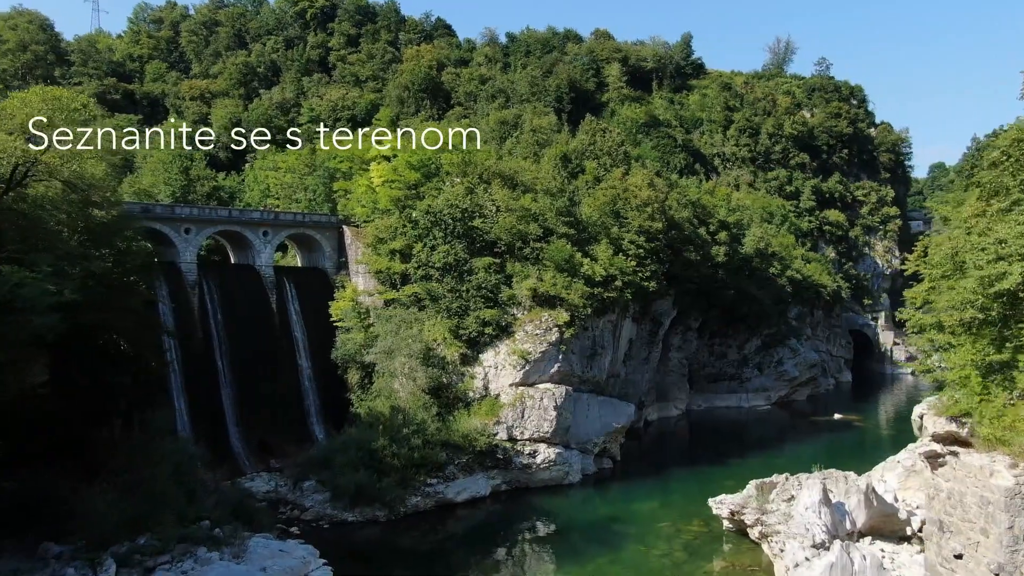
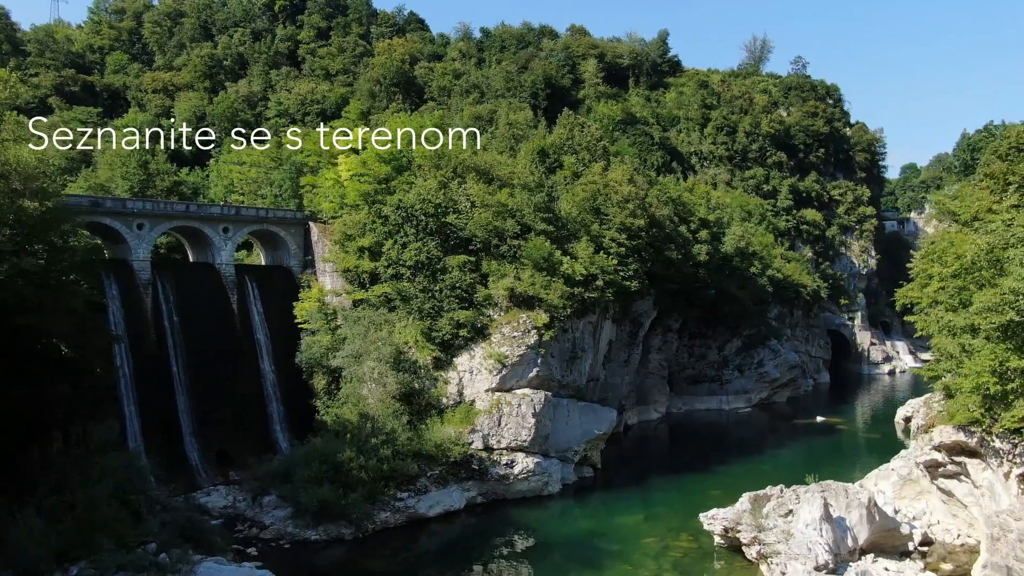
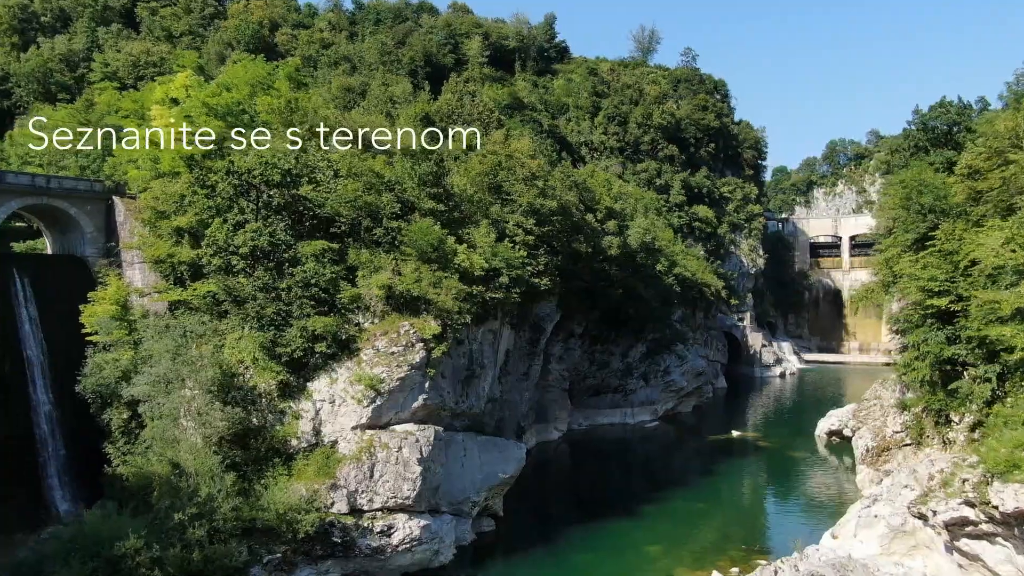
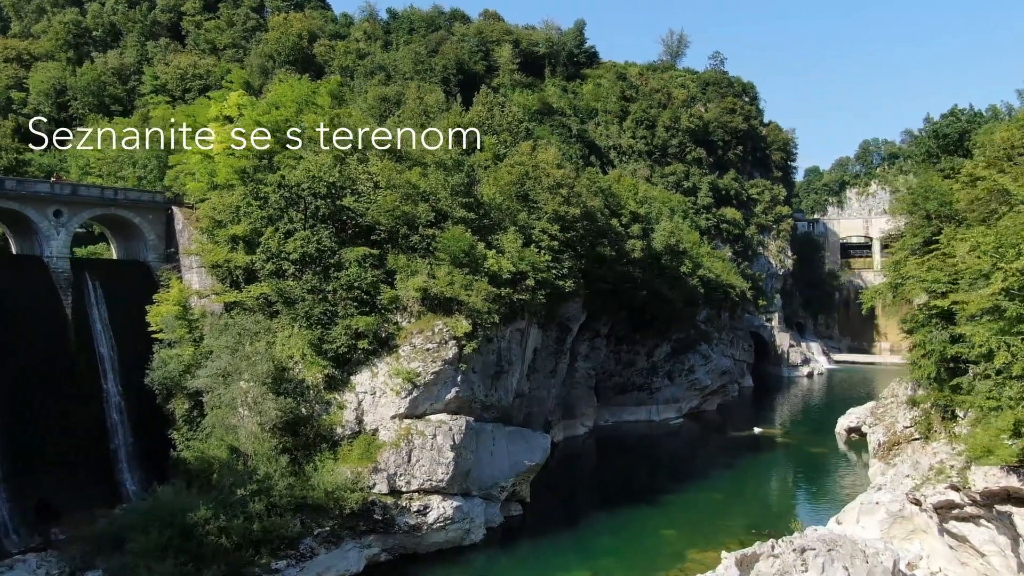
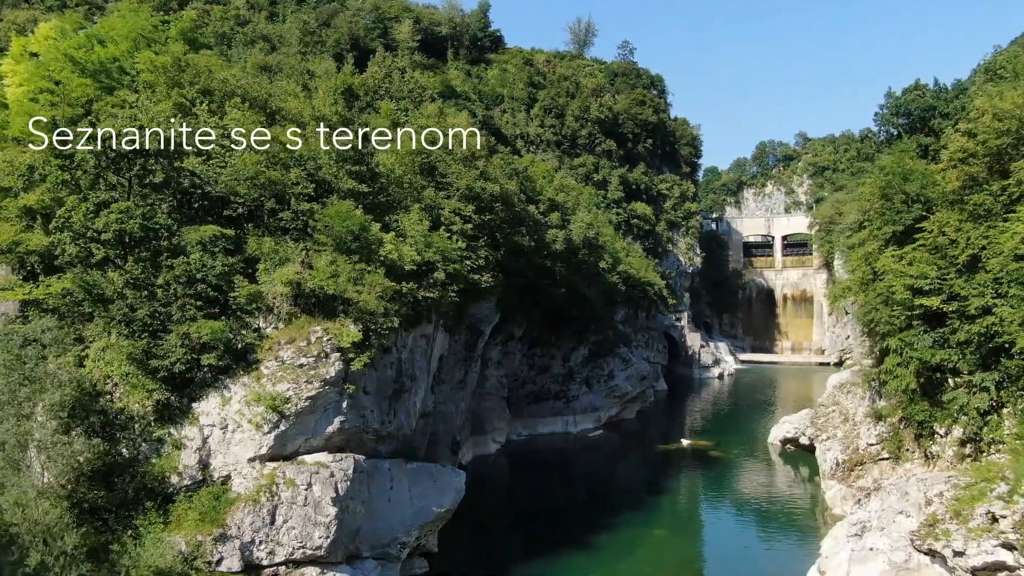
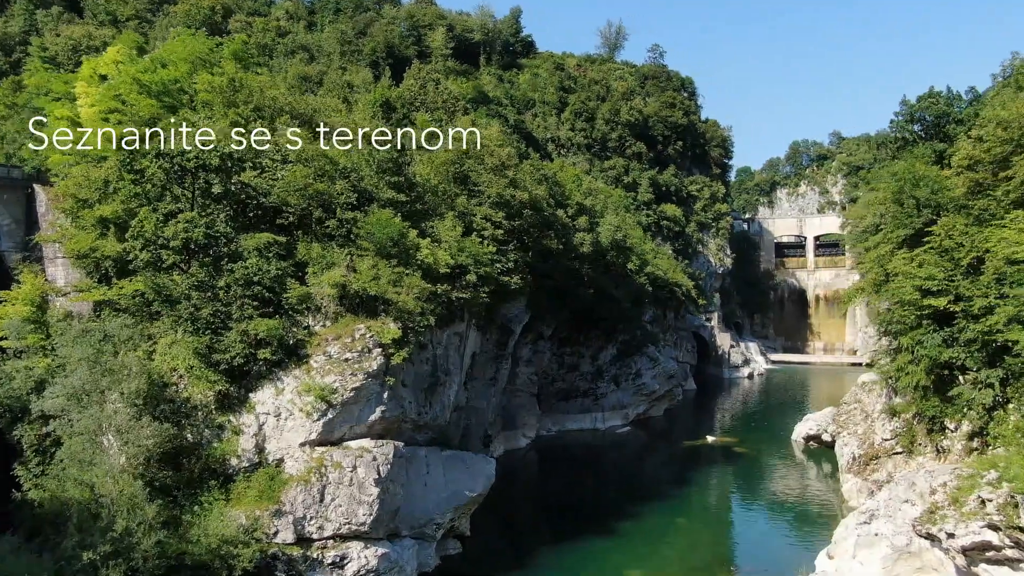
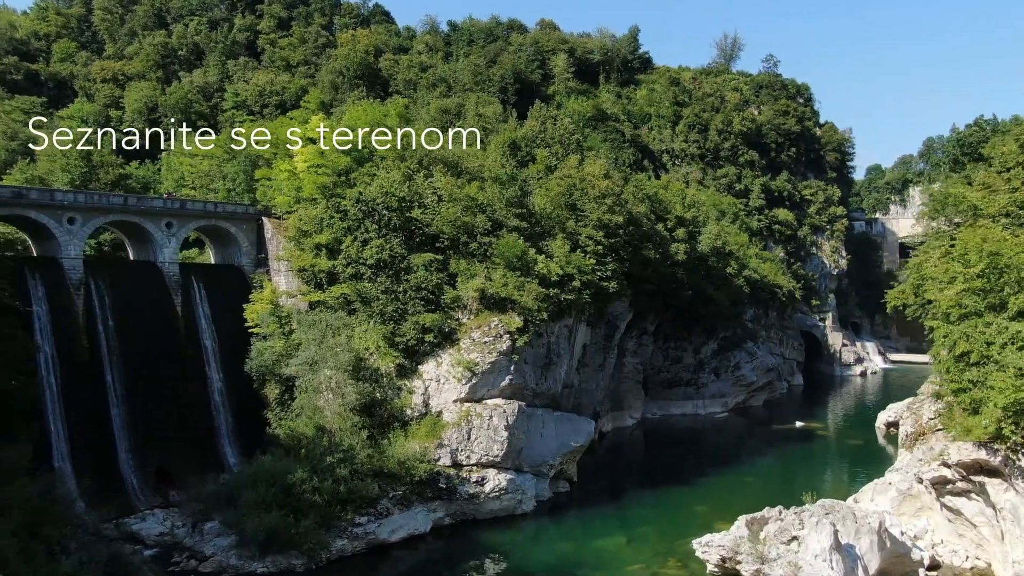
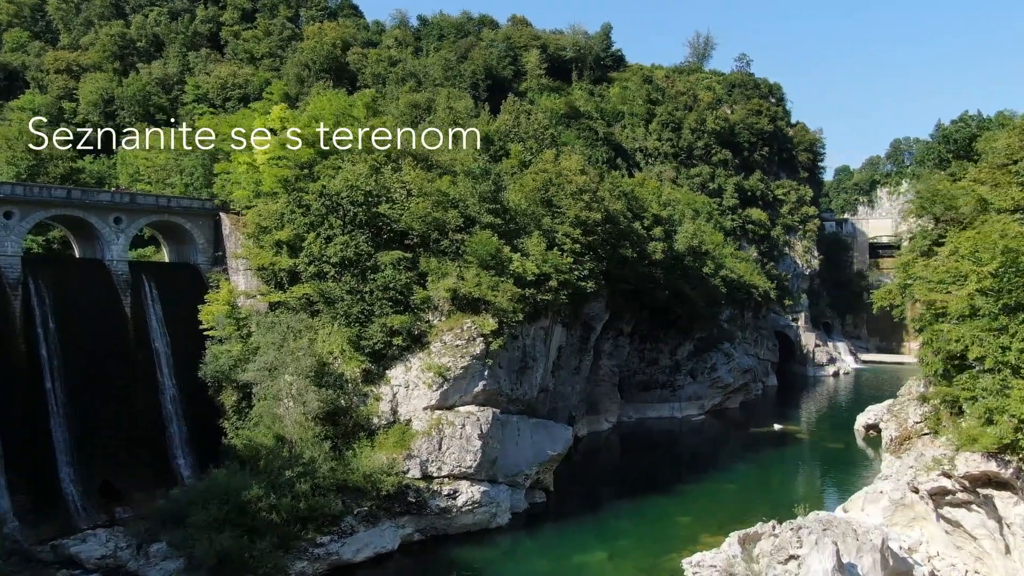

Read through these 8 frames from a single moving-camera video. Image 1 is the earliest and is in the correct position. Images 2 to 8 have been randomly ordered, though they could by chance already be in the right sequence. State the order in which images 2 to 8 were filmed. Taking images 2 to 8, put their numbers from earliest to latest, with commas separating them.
2, 7, 8, 4, 3, 6, 5
